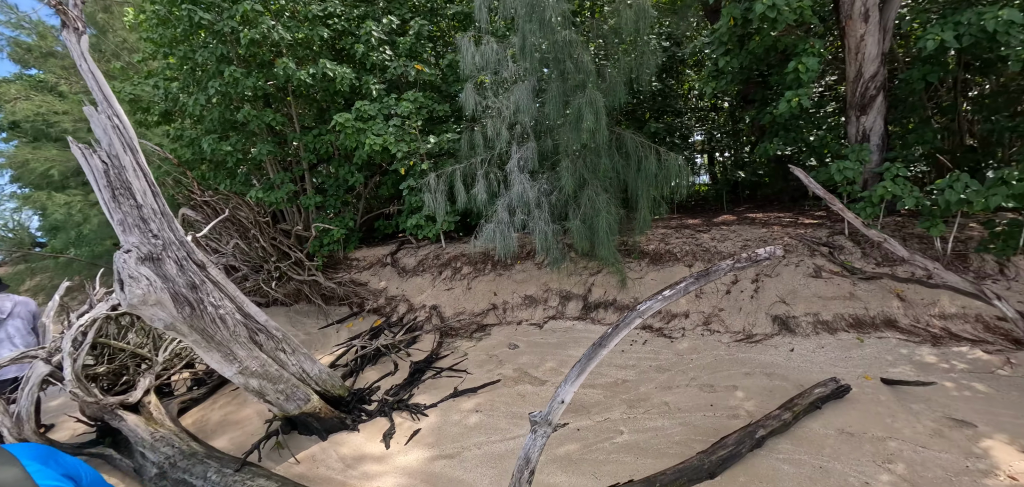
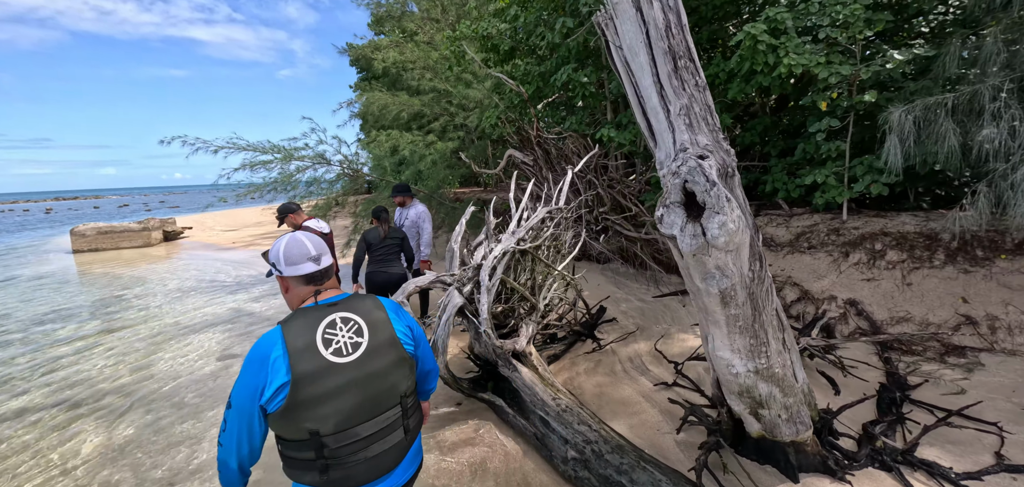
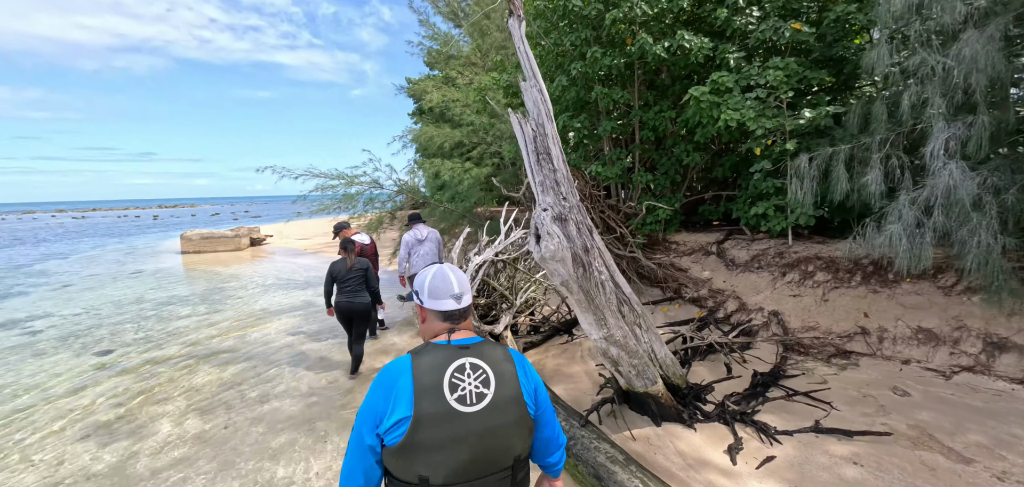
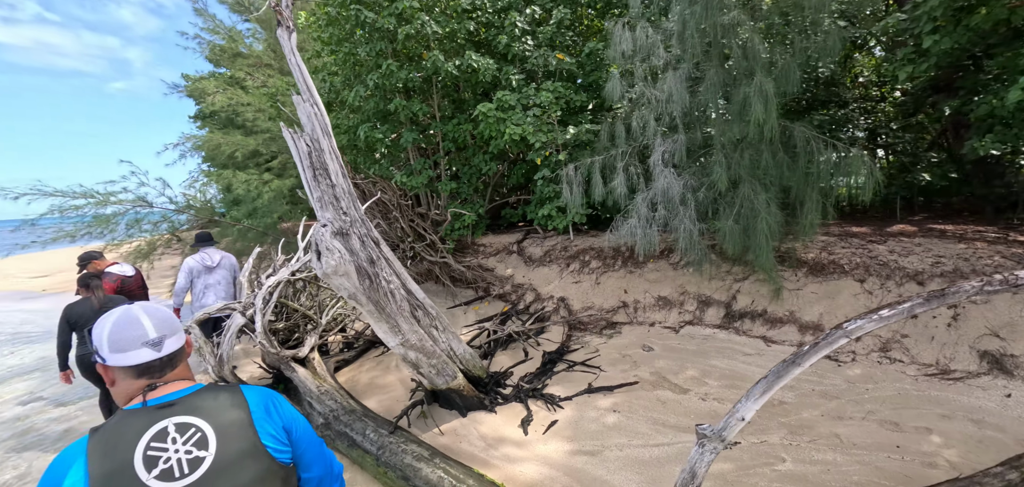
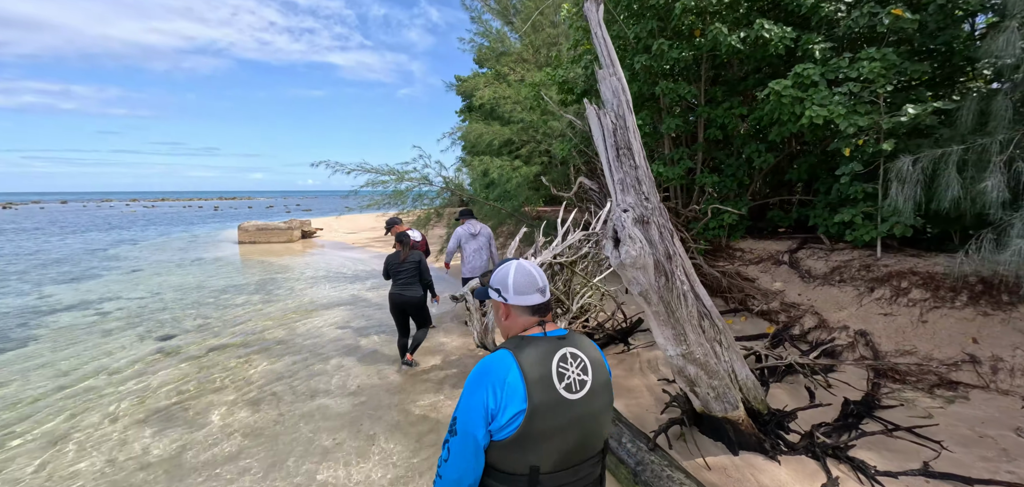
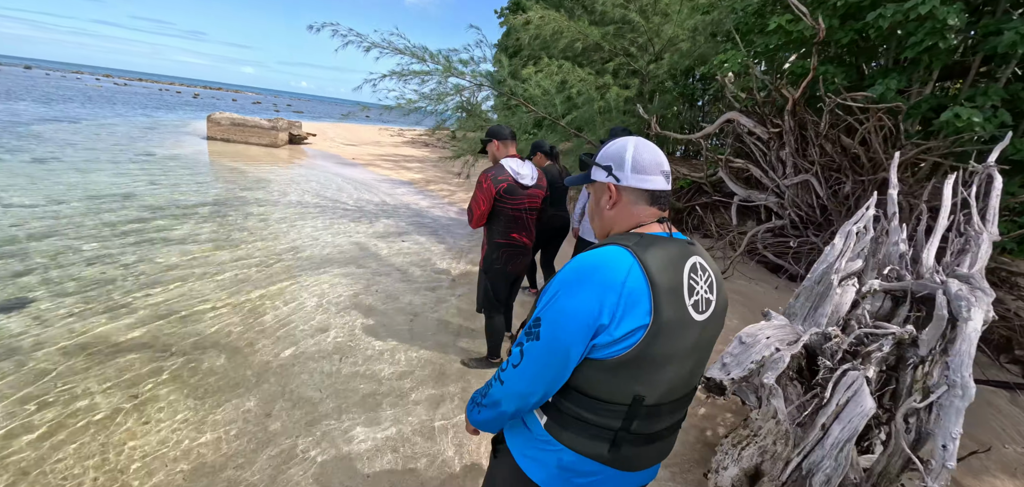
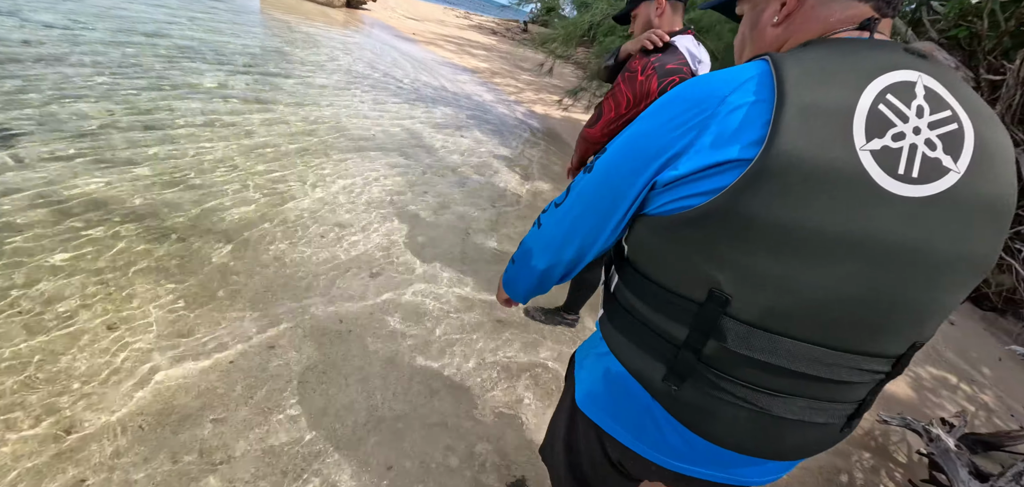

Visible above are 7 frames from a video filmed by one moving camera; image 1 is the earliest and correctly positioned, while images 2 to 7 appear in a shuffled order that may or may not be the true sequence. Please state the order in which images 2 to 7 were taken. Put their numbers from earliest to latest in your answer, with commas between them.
4, 3, 5, 2, 6, 7
